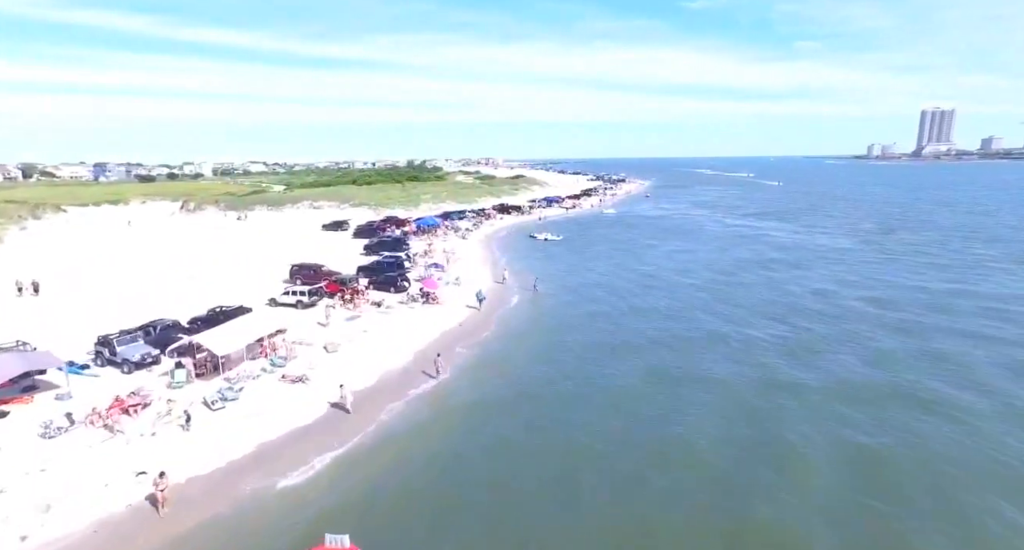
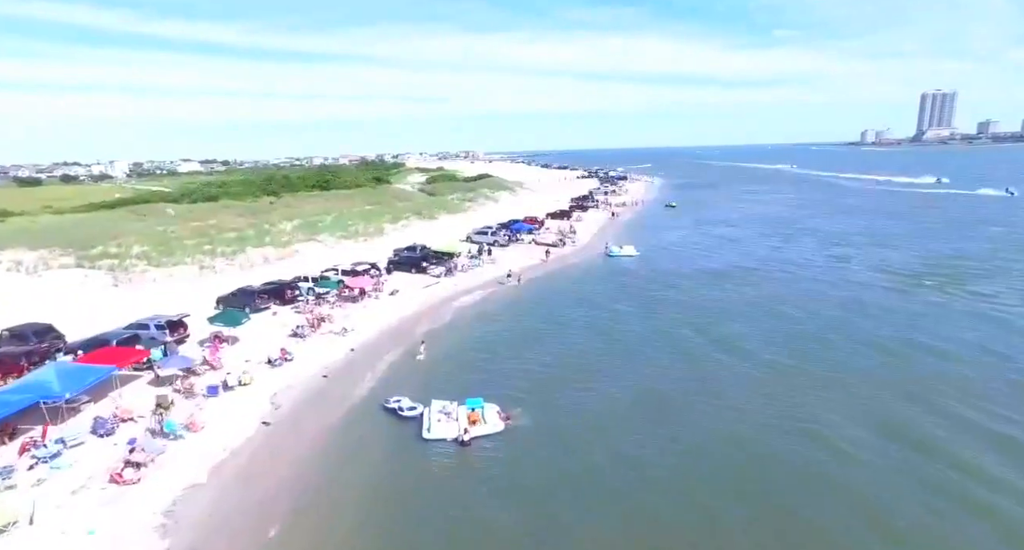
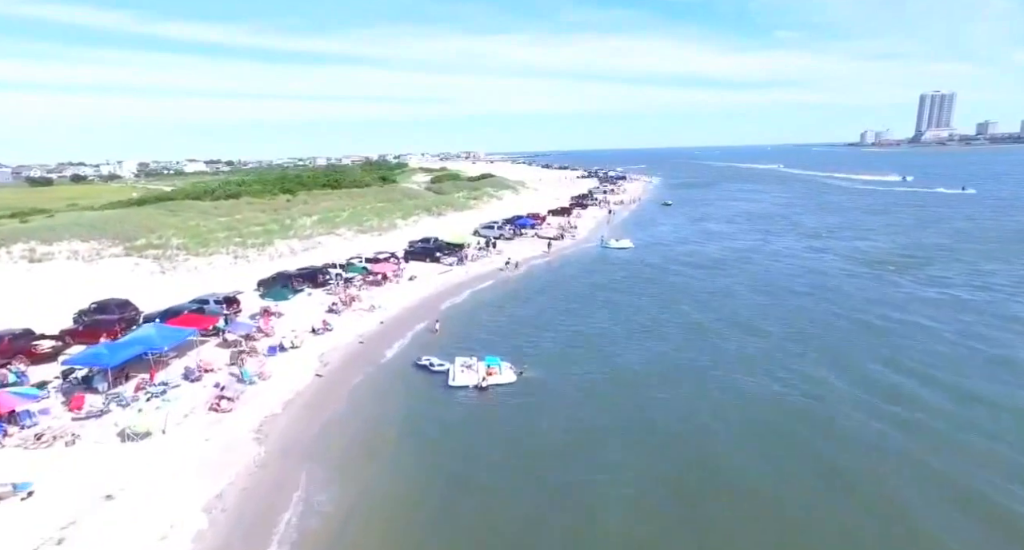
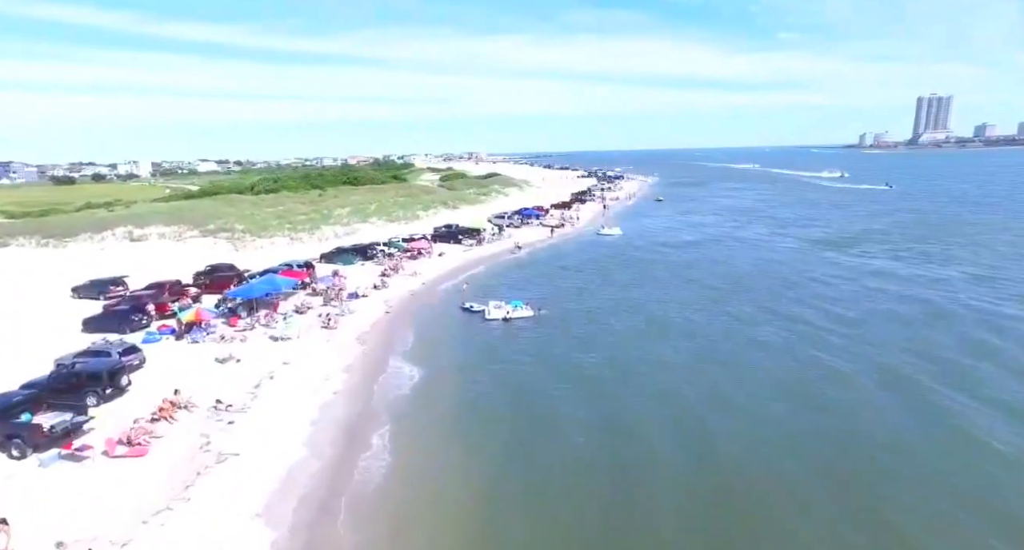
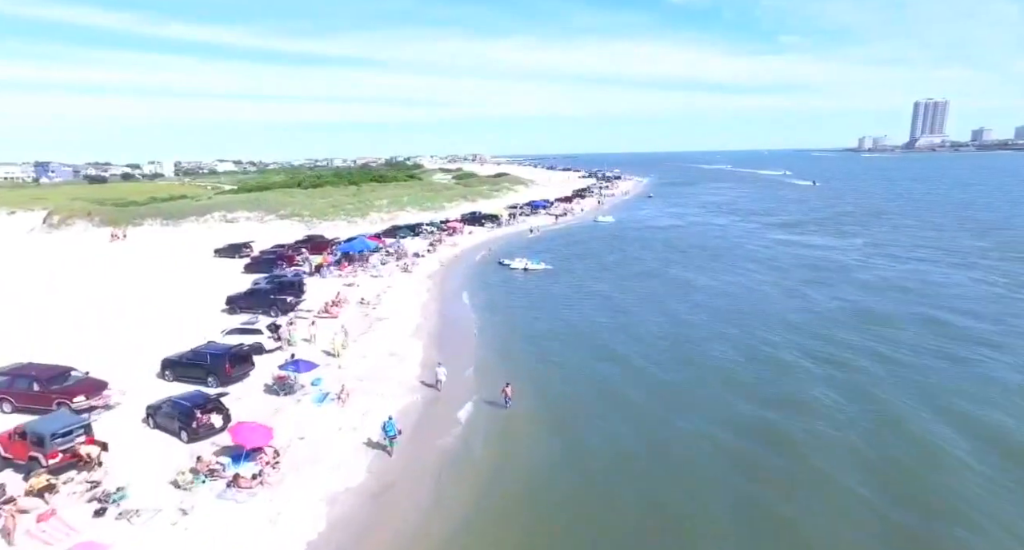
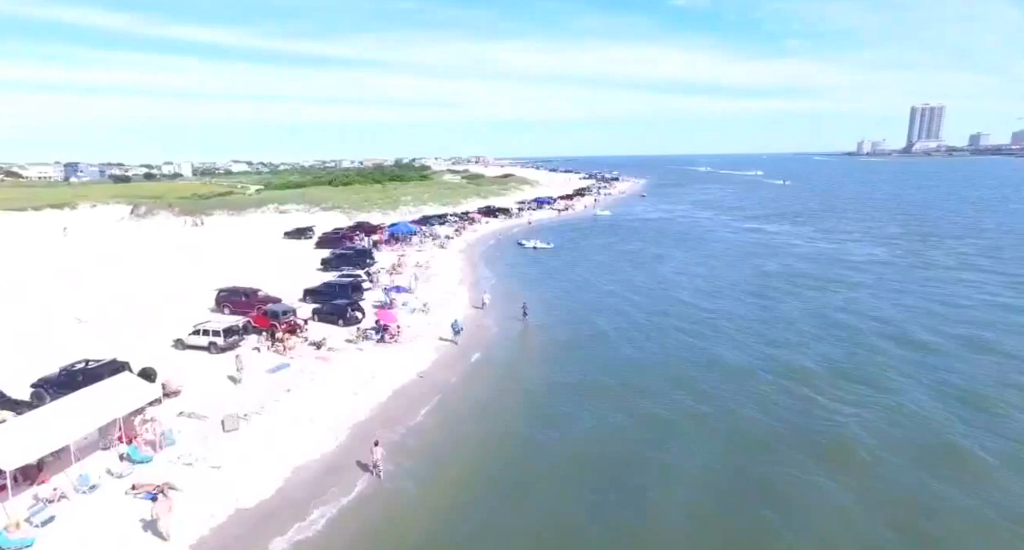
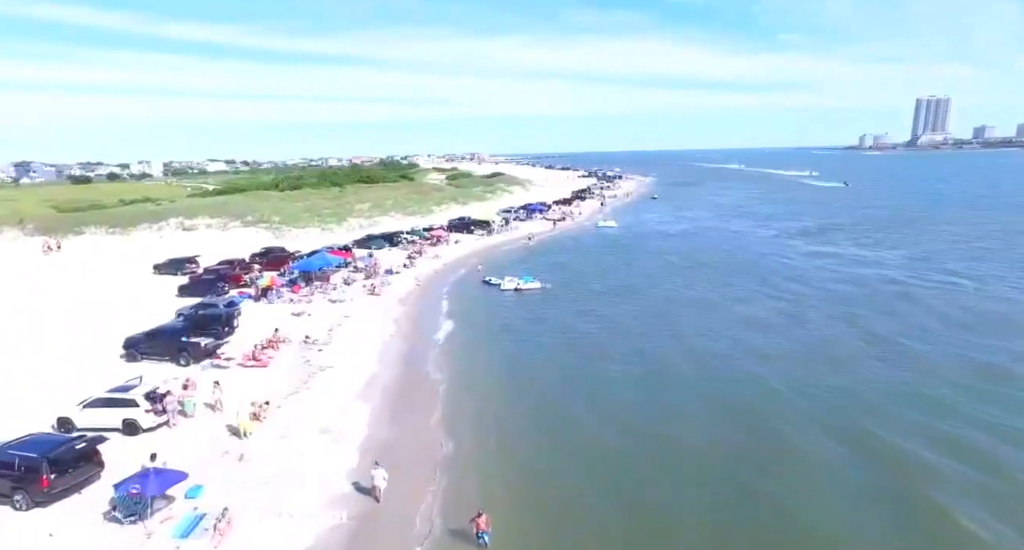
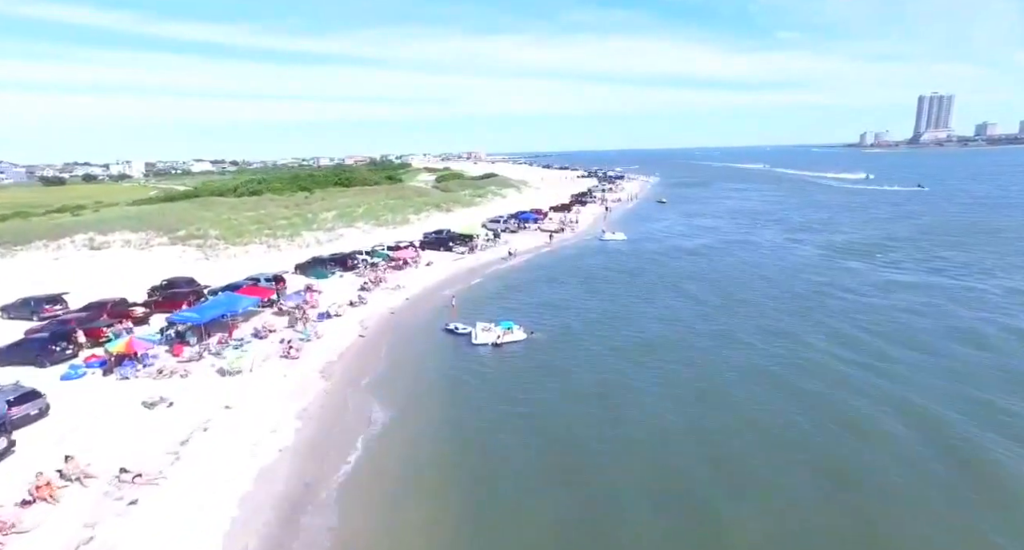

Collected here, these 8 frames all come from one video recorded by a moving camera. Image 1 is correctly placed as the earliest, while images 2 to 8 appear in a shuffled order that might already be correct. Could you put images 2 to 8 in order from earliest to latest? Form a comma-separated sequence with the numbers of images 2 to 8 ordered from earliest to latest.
6, 5, 7, 4, 8, 3, 2
